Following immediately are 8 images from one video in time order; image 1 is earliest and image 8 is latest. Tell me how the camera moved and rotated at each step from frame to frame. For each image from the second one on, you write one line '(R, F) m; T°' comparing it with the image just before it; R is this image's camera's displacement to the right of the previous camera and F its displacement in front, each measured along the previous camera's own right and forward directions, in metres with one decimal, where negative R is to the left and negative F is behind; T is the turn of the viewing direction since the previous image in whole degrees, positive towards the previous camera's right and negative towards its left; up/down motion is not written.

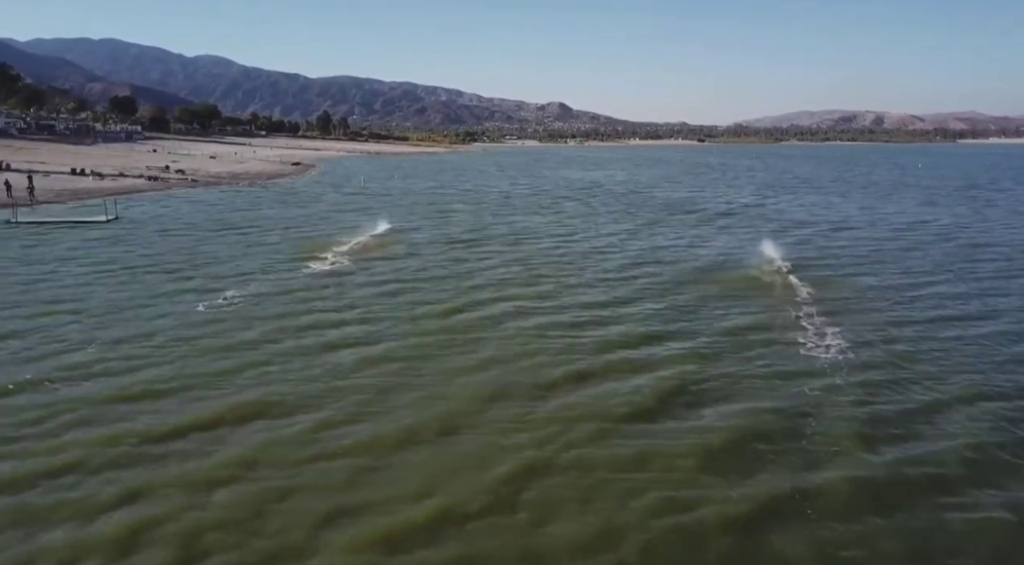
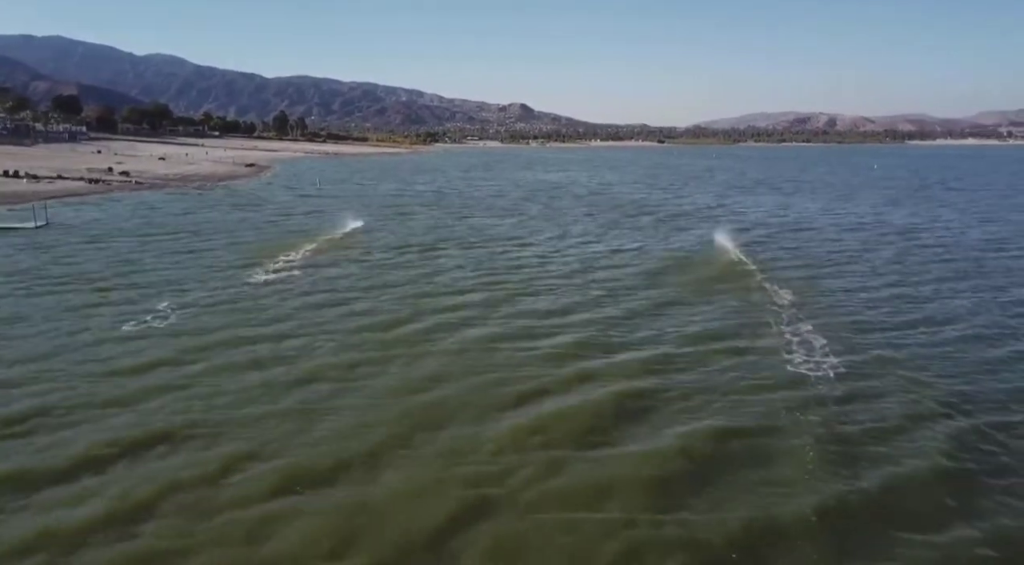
(-0.1, +2.1) m; +3°
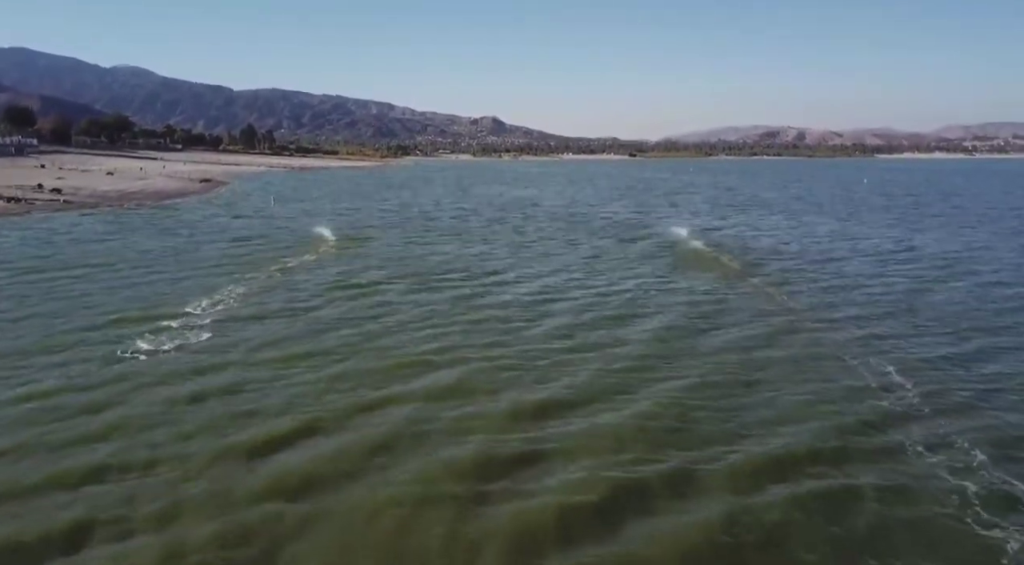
(+0.5, +4.8) m; +2°
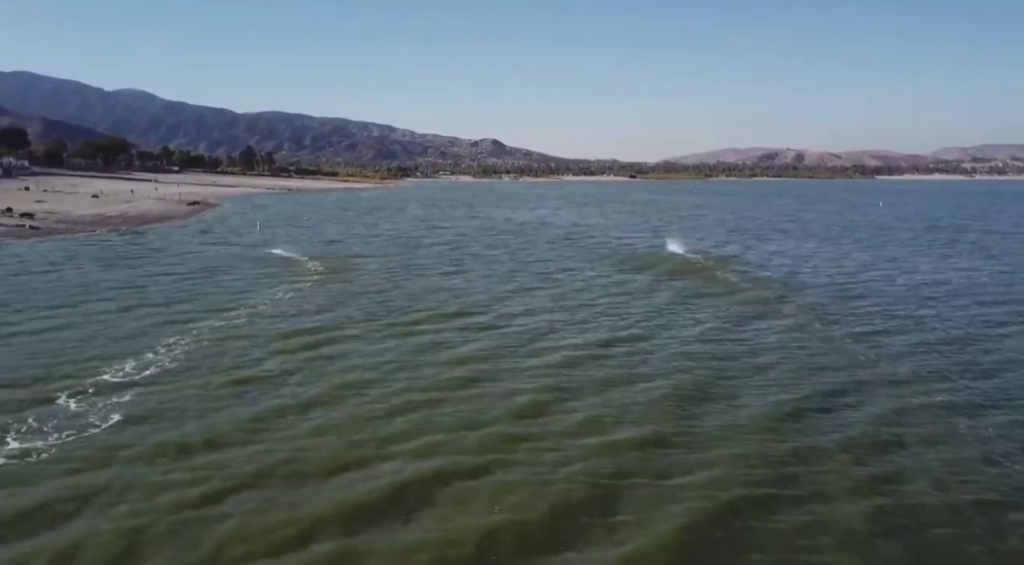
(+0.2, +3.8) m; 0°
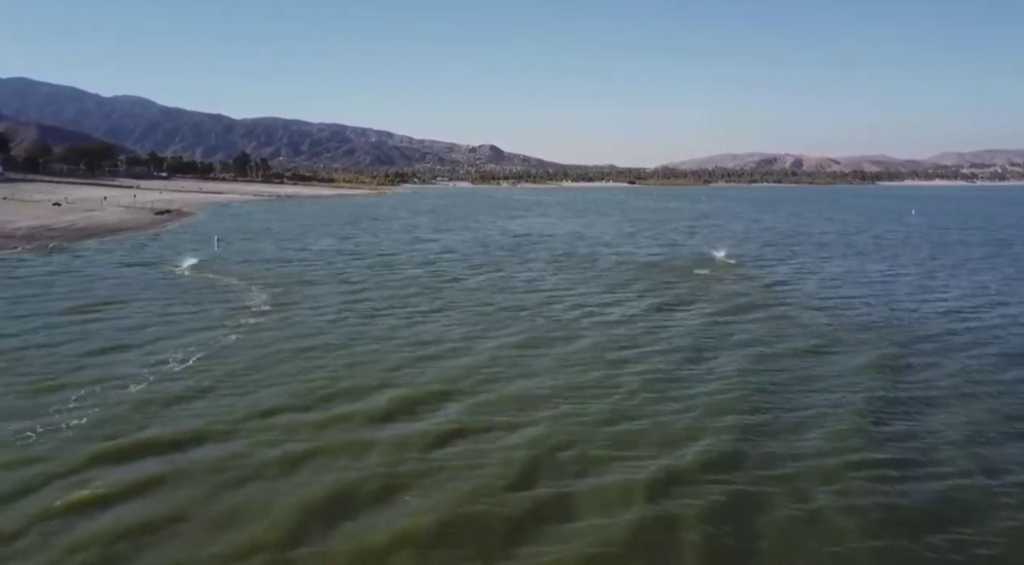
(+0.6, +7.4) m; 0°
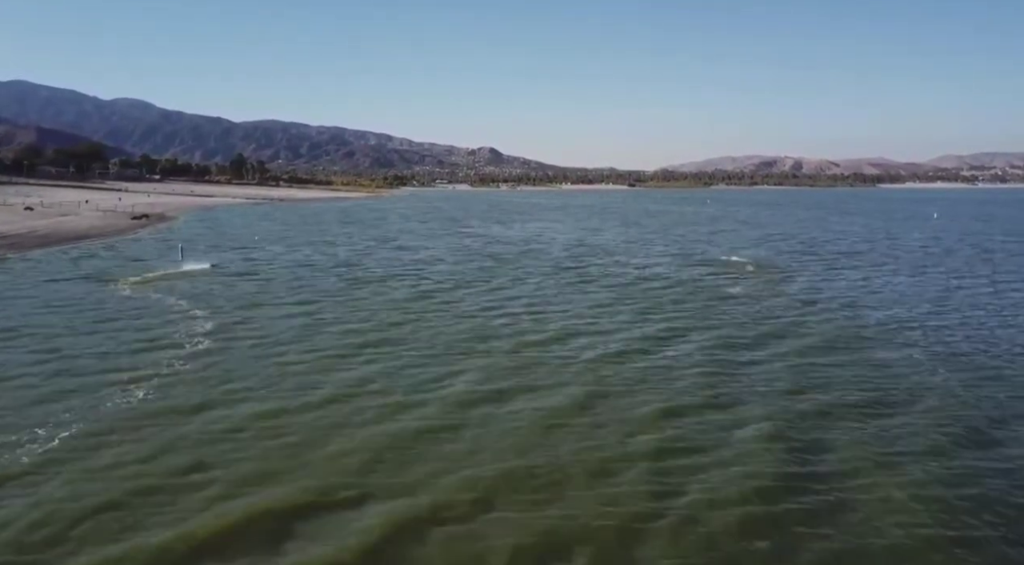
(+0.4, +4.6) m; 0°
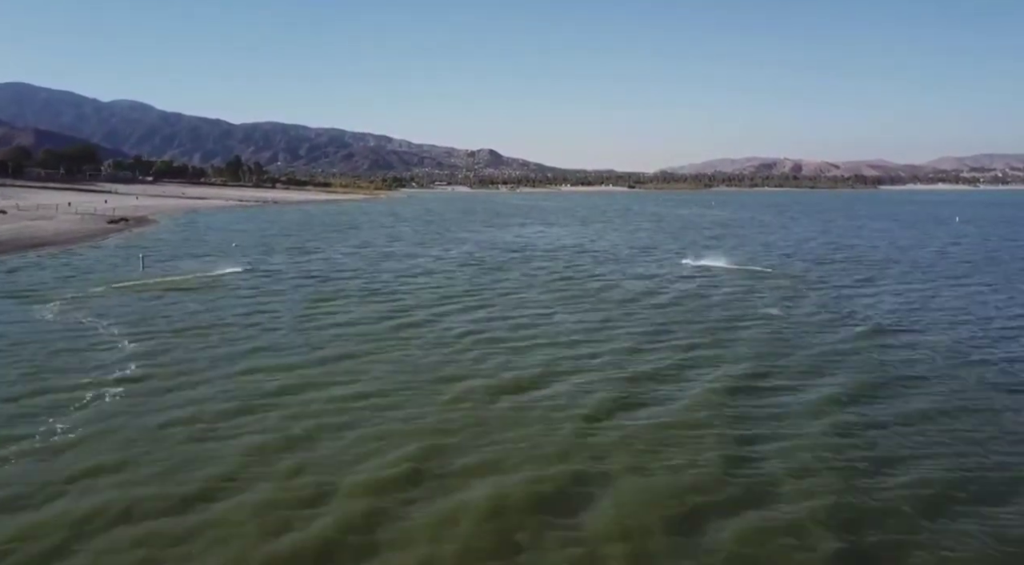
(+0.4, +4.2) m; 0°
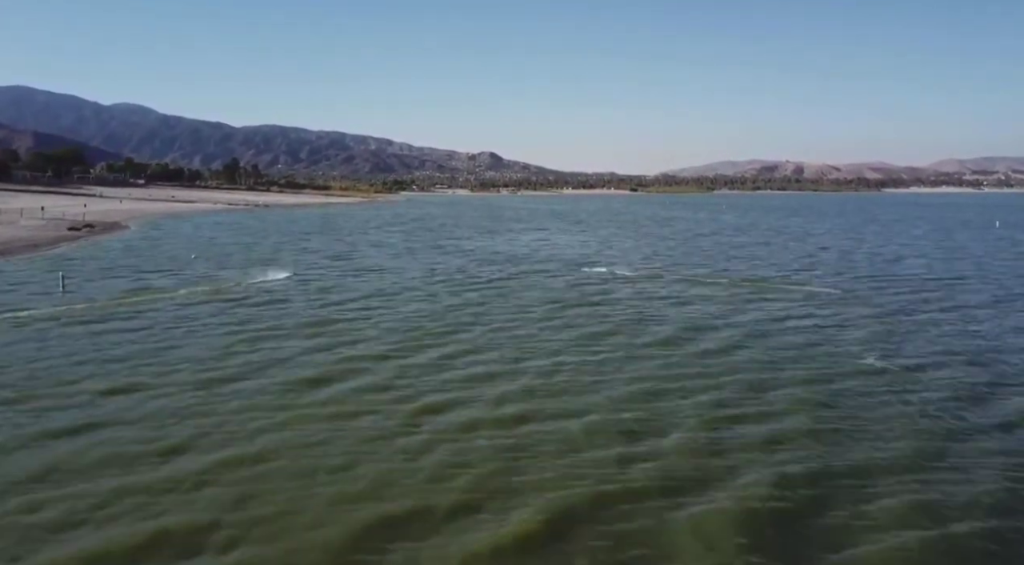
(+0.7, +6.4) m; 0°
